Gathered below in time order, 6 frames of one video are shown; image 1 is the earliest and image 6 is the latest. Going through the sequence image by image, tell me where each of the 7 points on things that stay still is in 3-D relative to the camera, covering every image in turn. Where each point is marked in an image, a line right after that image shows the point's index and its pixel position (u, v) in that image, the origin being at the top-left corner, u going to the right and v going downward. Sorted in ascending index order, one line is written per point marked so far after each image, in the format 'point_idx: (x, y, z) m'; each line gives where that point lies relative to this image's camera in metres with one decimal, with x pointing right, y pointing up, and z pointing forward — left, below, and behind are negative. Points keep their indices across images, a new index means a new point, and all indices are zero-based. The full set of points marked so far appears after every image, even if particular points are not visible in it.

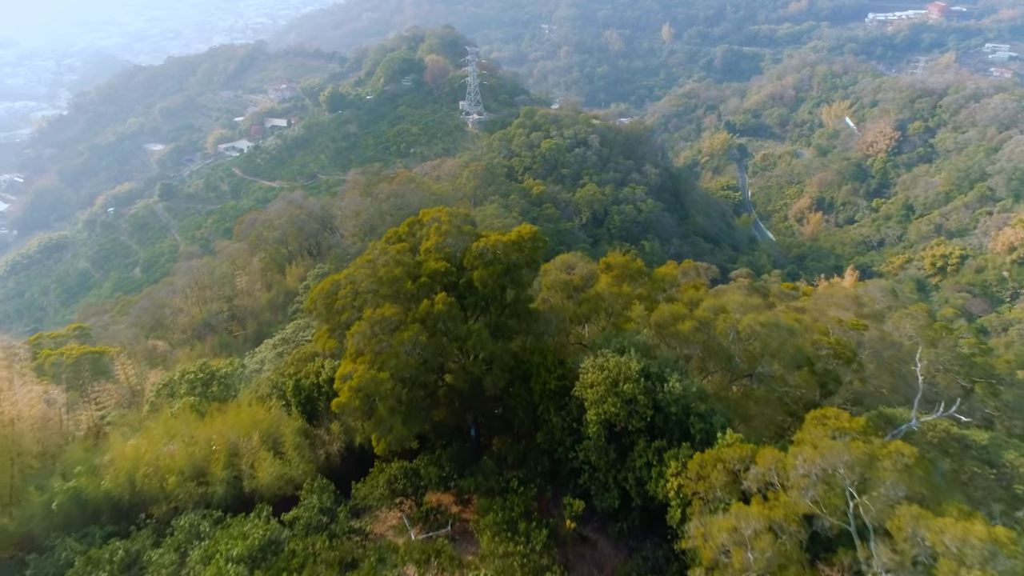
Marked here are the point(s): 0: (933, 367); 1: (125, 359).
0: (+10.7, -2.0, +14.7) m
1: (-10.8, -2.0, +15.7) m
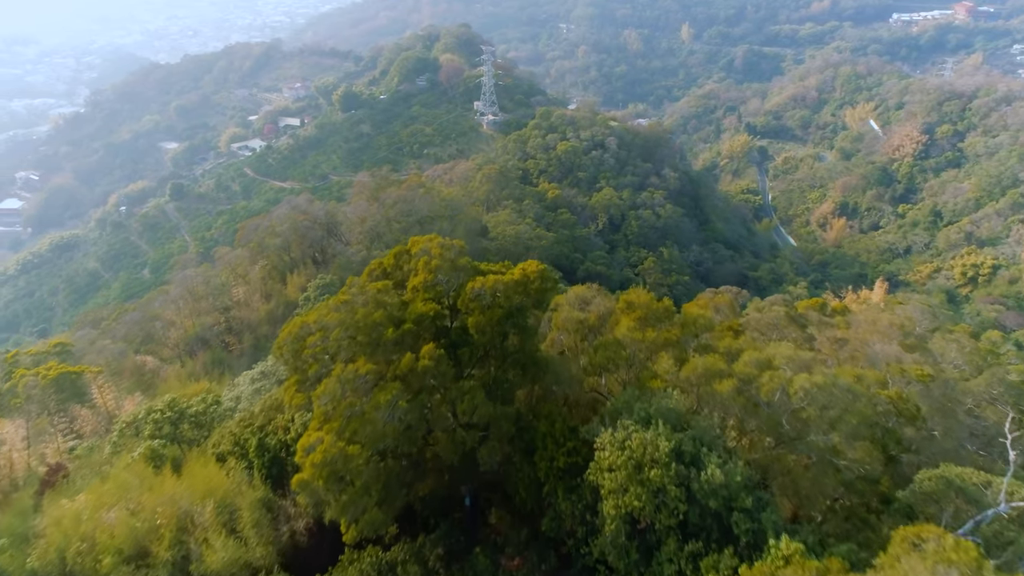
0: (+10.9, -2.7, +13.2) m
1: (-10.6, -2.4, +14.7) m
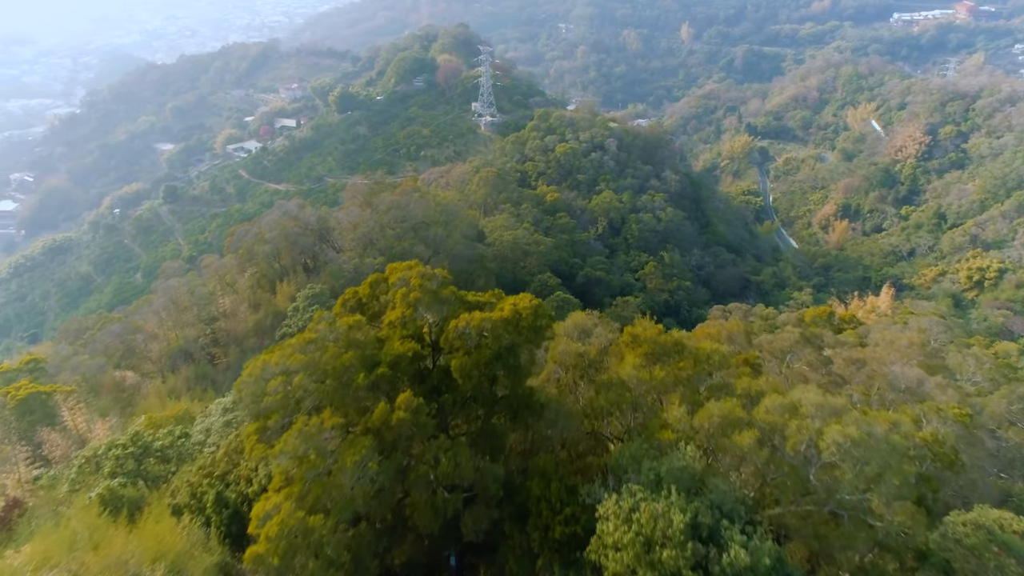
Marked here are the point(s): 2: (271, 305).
0: (+10.8, -3.0, +12.5) m
1: (-10.7, -2.7, +13.9) m
2: (-8.5, -0.7, +20.2) m
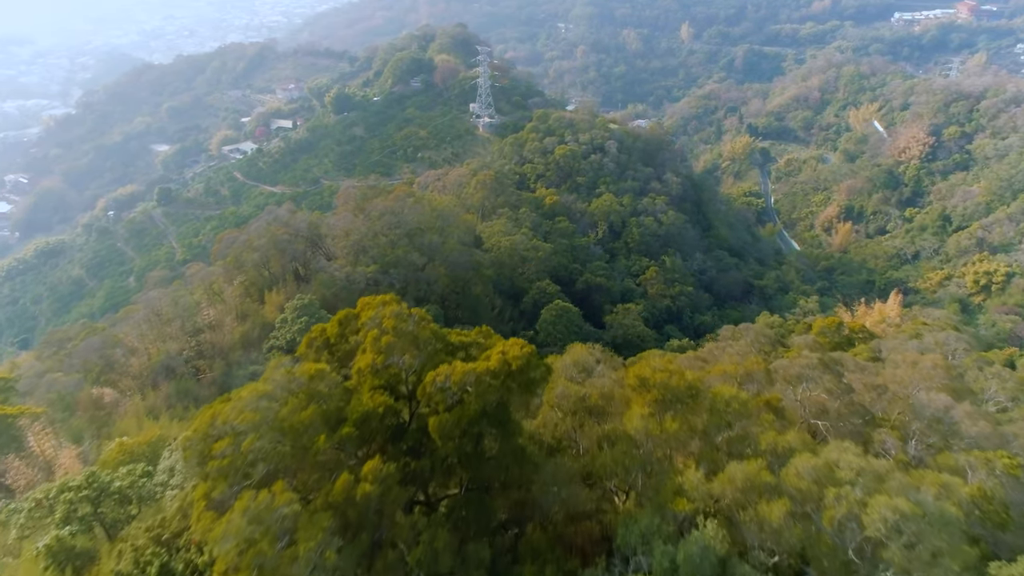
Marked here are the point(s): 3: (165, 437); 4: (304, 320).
0: (+10.7, -3.4, +11.7) m
1: (-10.8, -3.1, +13.2) m
2: (-8.6, -1.0, +19.4) m
3: (-7.7, -3.3, +12.7) m
4: (-6.8, -1.0, +18.5) m
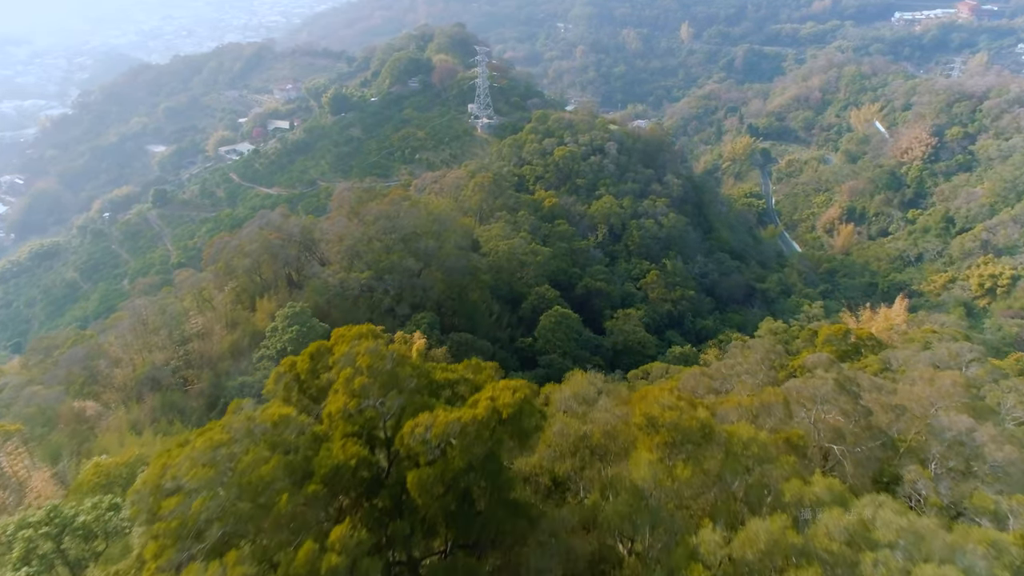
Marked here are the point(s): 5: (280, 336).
0: (+10.6, -3.6, +11.1) m
1: (-10.8, -3.4, +12.6) m
2: (-8.7, -1.3, +18.8) m
3: (-7.8, -3.6, +12.1) m
4: (-6.9, -1.3, +18.0) m
5: (-7.3, -1.5, +17.9) m
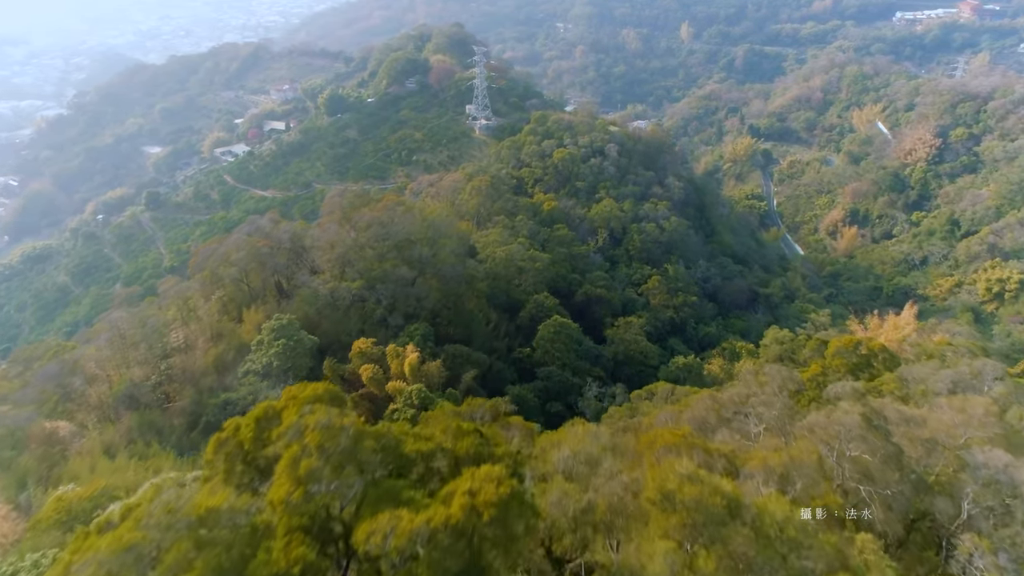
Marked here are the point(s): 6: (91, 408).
0: (+10.5, -4.0, +10.3) m
1: (-10.9, -3.7, +11.7) m
2: (-8.8, -1.6, +18.0) m
3: (-7.9, -3.9, +11.3) m
4: (-7.0, -1.7, +17.1) m
5: (-7.4, -1.9, +17.1) m
6: (-12.0, -3.4, +16.4) m
